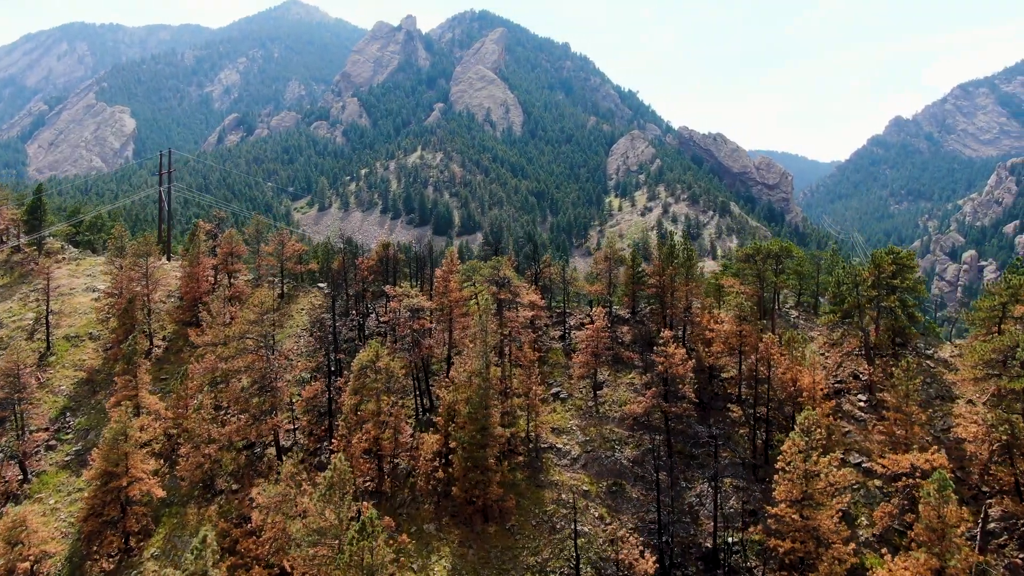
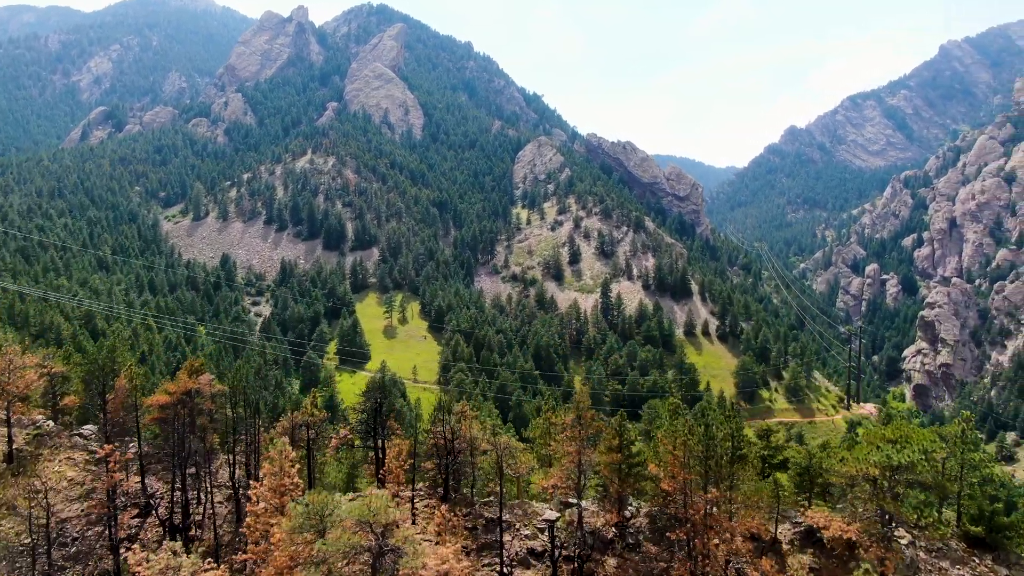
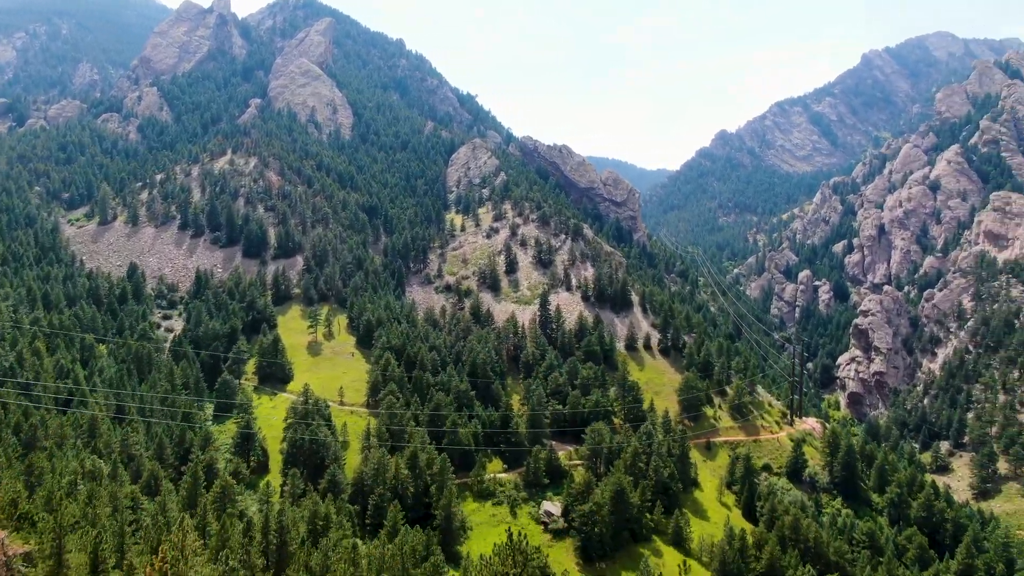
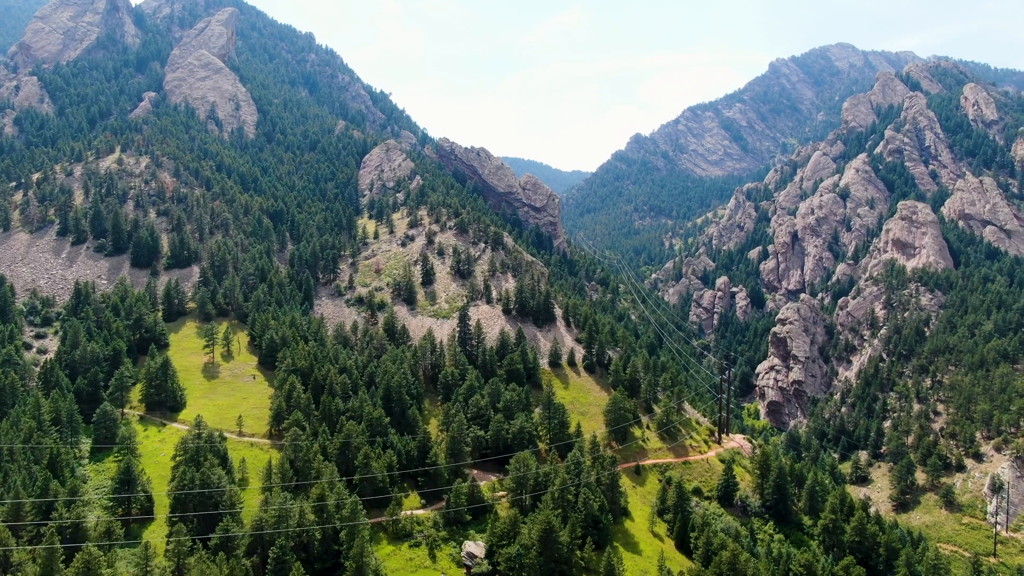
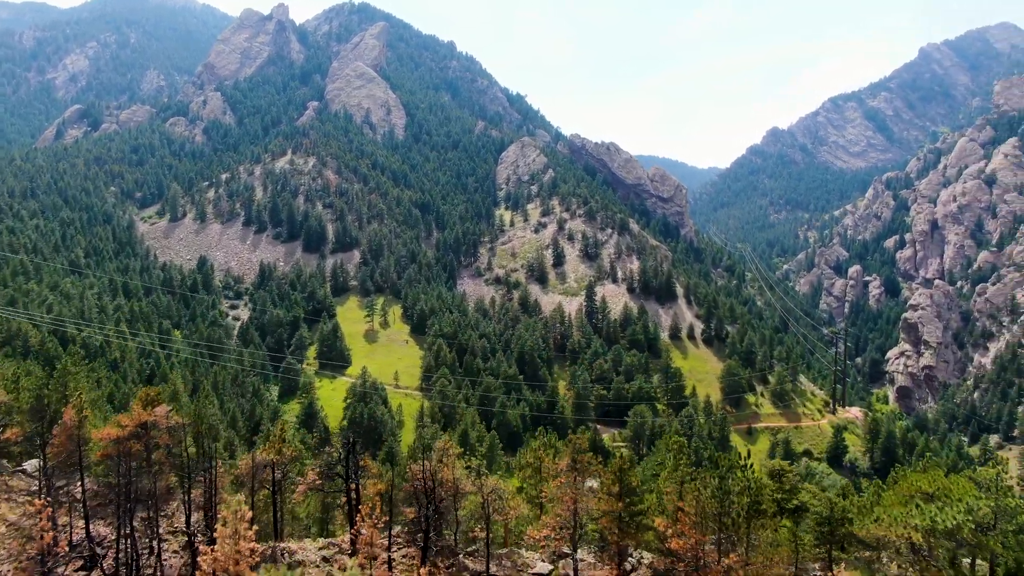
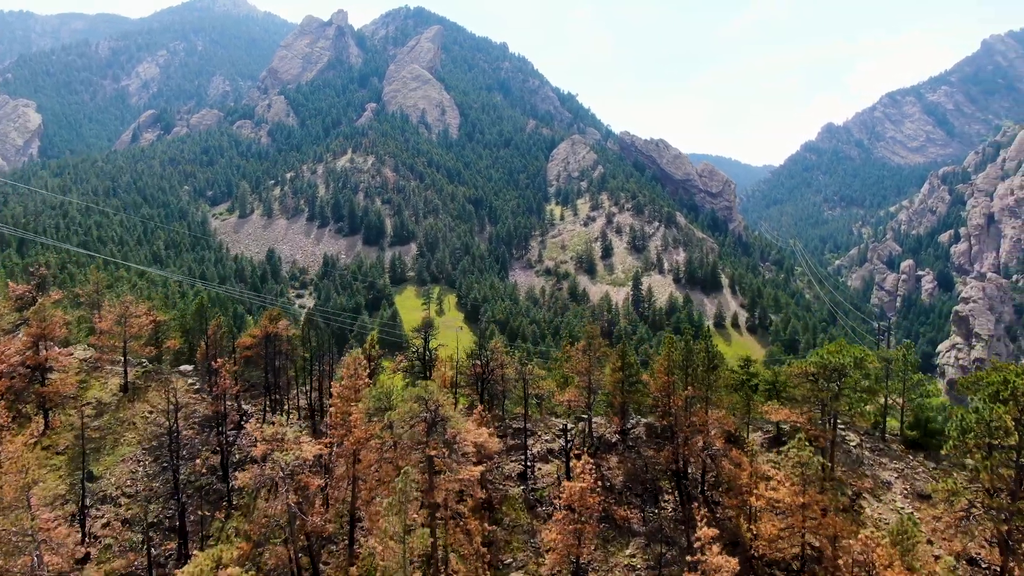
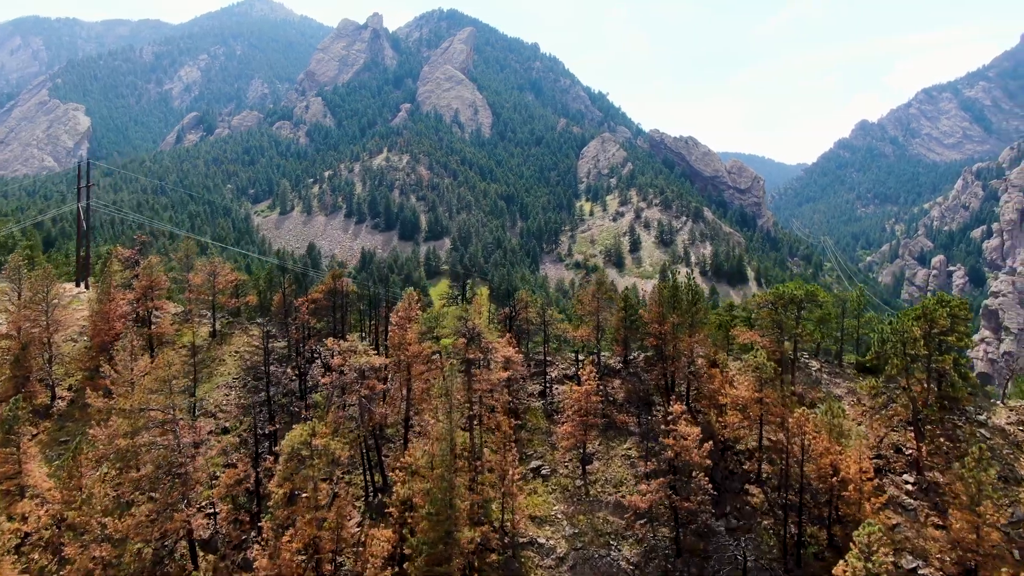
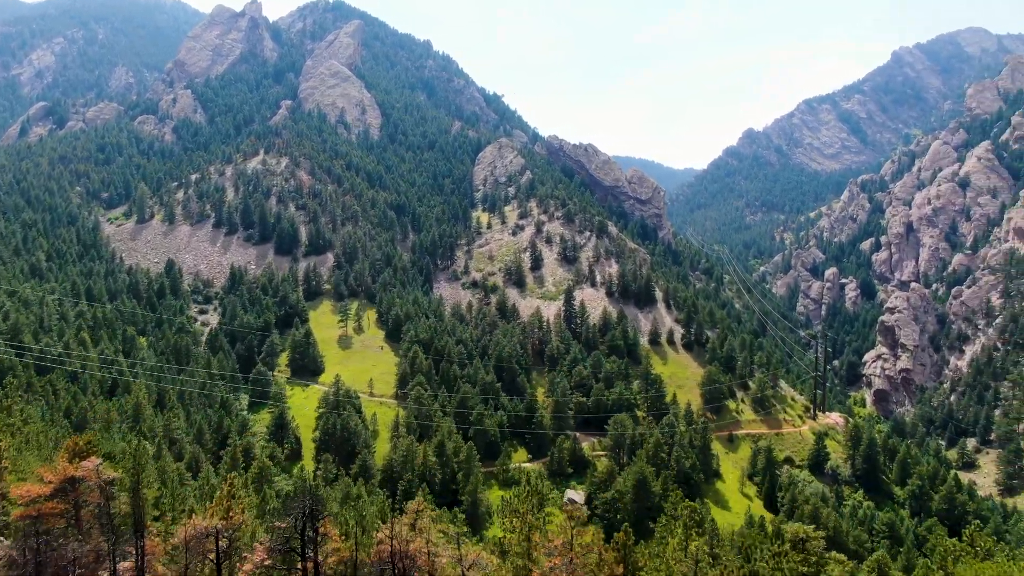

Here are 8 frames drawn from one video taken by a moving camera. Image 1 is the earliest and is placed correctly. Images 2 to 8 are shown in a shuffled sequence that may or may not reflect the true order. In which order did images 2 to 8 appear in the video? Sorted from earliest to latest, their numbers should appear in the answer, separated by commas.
7, 6, 2, 5, 8, 3, 4
